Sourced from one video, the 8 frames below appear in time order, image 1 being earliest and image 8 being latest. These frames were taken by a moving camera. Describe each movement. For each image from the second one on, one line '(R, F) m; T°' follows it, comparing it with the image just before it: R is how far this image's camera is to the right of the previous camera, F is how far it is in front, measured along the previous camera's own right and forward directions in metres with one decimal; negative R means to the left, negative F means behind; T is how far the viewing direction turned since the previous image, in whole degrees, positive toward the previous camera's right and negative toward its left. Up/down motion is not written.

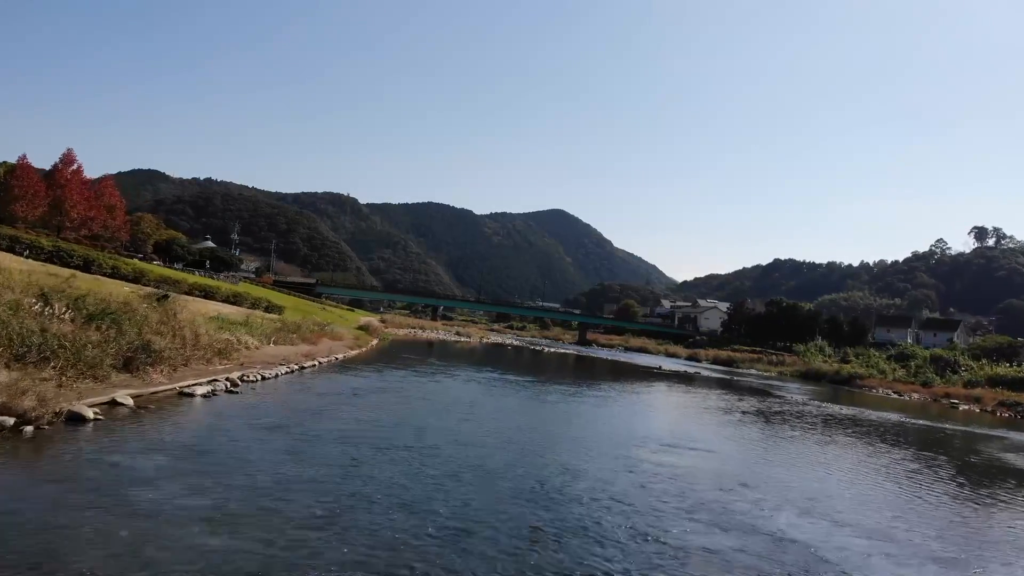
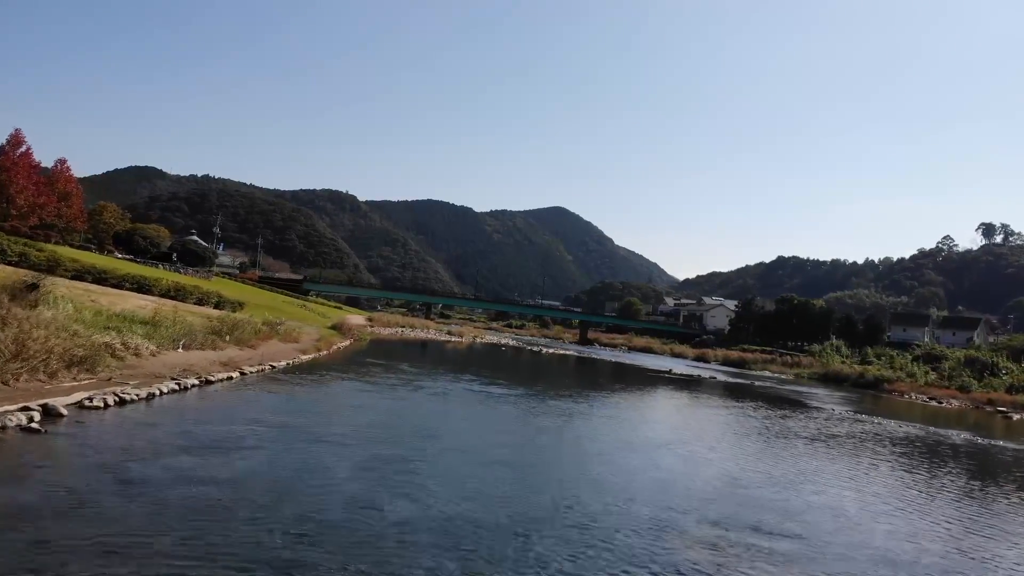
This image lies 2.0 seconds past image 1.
(+0.7, +6.6) m; 0°
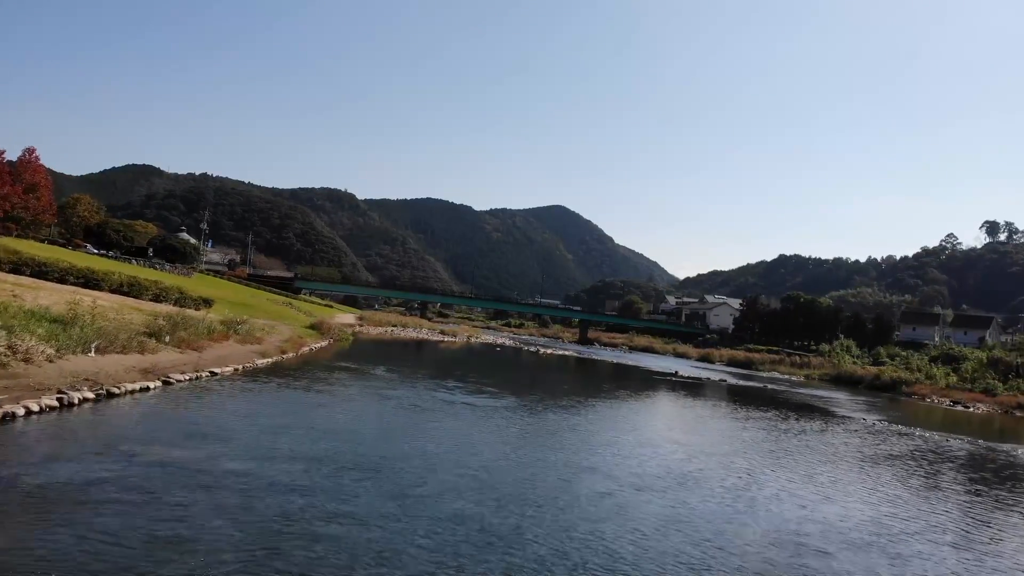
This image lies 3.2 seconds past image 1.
(+0.5, +3.9) m; 0°
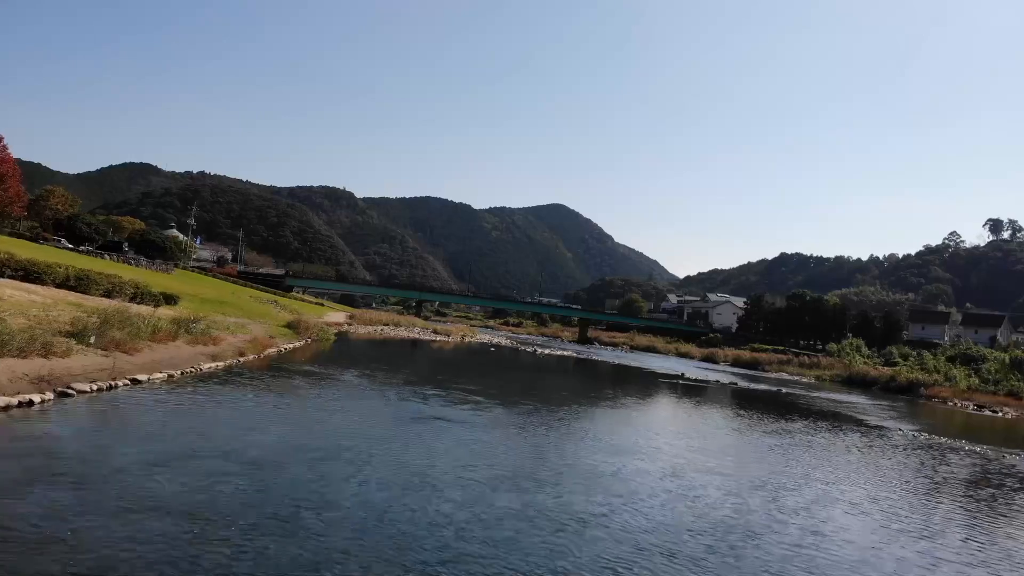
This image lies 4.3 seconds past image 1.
(+0.4, +3.6) m; 0°
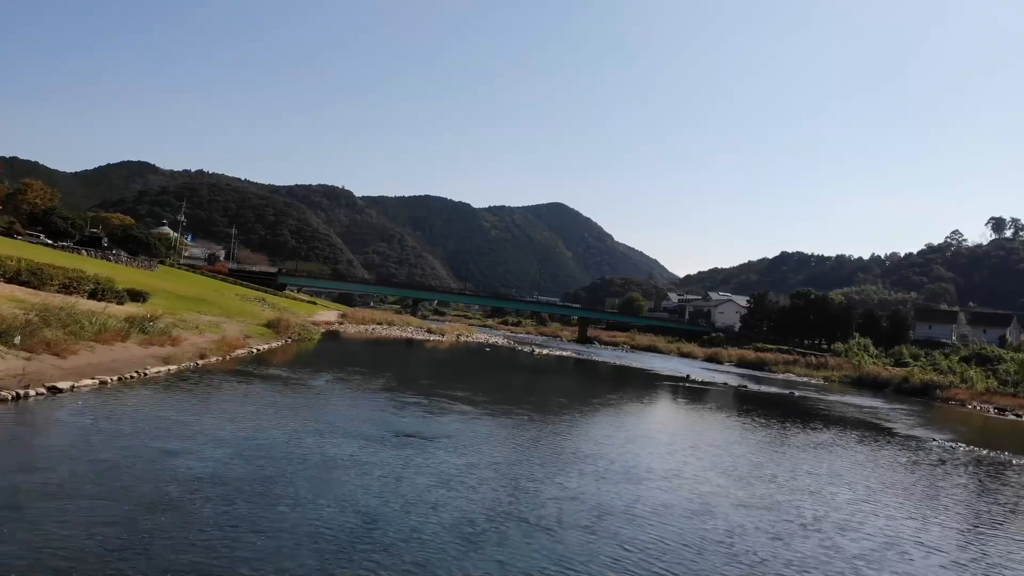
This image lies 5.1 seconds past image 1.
(+0.3, +2.7) m; 0°
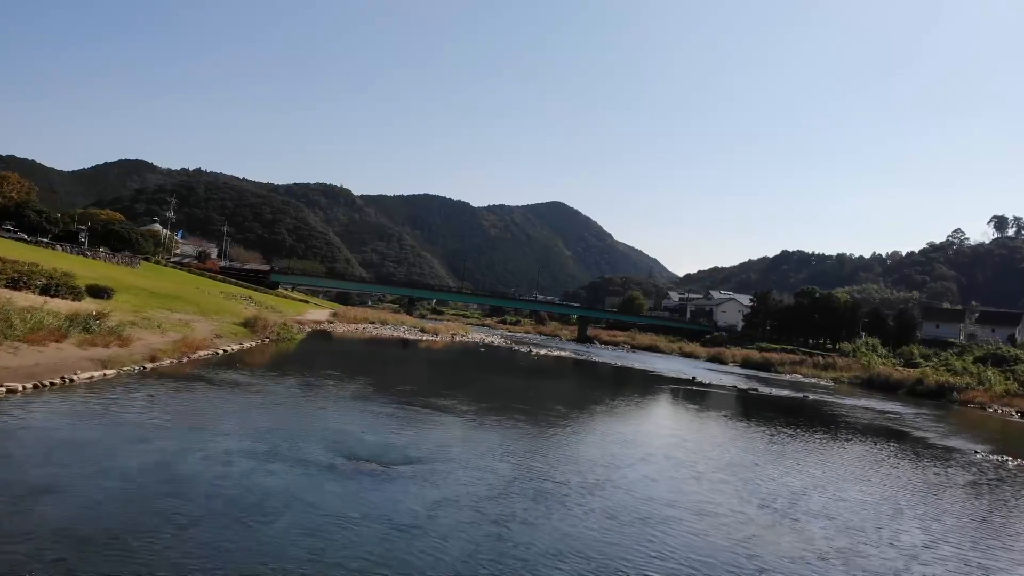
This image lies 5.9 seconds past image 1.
(+0.3, +2.7) m; 0°
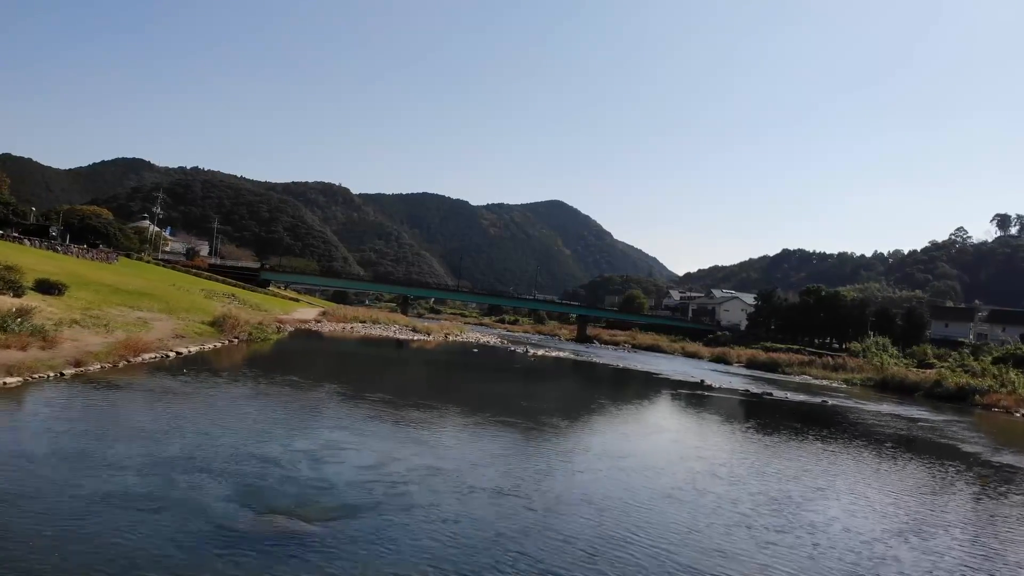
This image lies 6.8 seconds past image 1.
(+0.3, +3.1) m; 0°
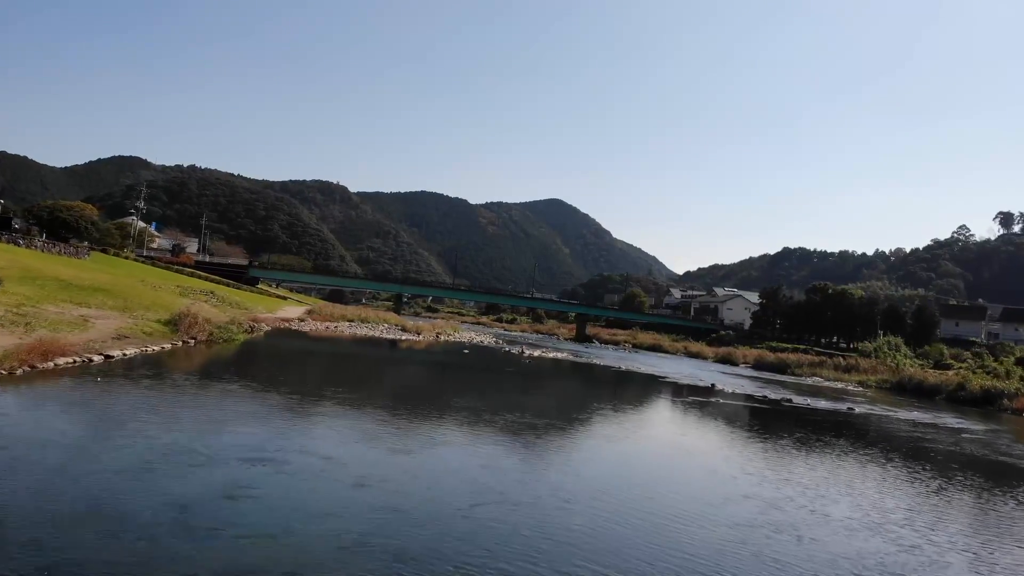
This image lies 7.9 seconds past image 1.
(+0.4, +3.5) m; 0°
